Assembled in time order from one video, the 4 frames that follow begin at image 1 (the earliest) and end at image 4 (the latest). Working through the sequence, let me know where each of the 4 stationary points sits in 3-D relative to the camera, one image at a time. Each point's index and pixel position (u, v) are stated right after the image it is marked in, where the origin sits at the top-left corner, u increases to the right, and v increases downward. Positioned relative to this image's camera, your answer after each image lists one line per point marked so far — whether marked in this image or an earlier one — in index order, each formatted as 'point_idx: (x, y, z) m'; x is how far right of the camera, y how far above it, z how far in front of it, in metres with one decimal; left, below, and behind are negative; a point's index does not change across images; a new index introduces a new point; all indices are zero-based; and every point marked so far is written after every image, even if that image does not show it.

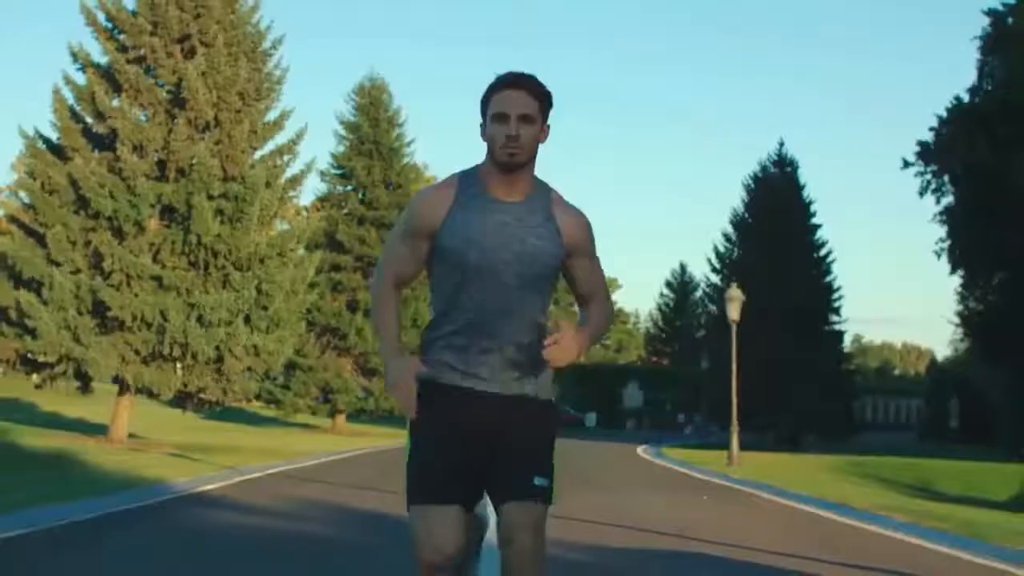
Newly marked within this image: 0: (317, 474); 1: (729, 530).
0: (-2.6, -2.5, +20.0) m
1: (+2.2, -2.4, +14.9) m
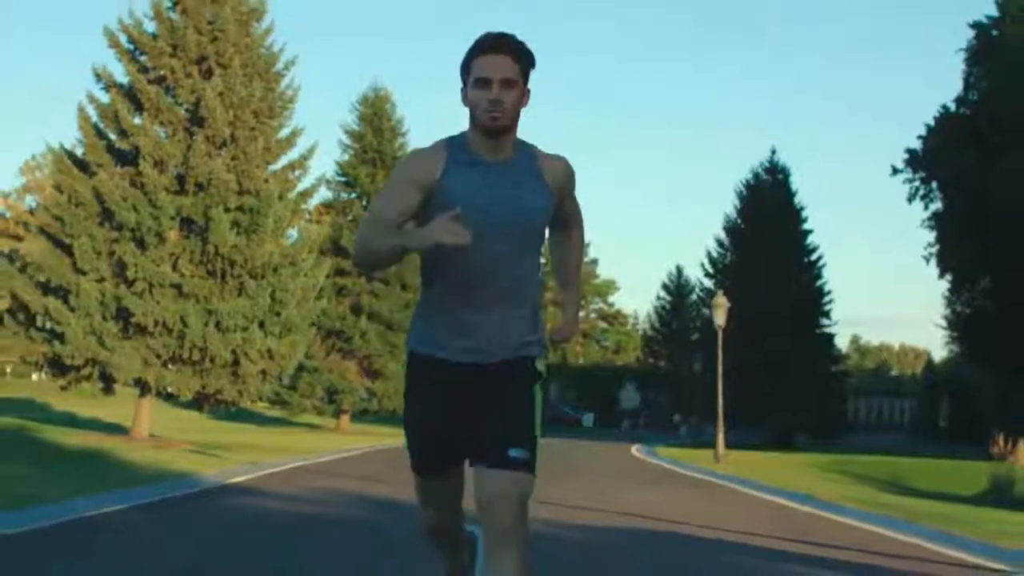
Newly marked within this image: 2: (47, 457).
0: (-2.6, -2.6, +21.3) m
1: (+2.2, -2.5, +16.2) m
2: (-5.8, -2.1, +18.5) m
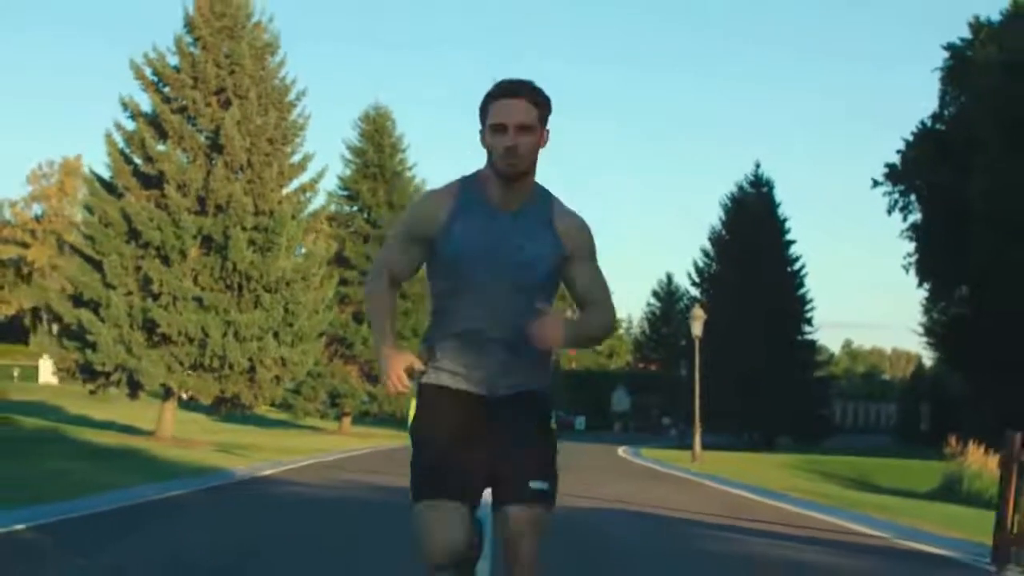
0: (-2.7, -2.8, +23.3) m
1: (+2.1, -2.7, +18.2) m
2: (-5.9, -2.3, +20.4) m
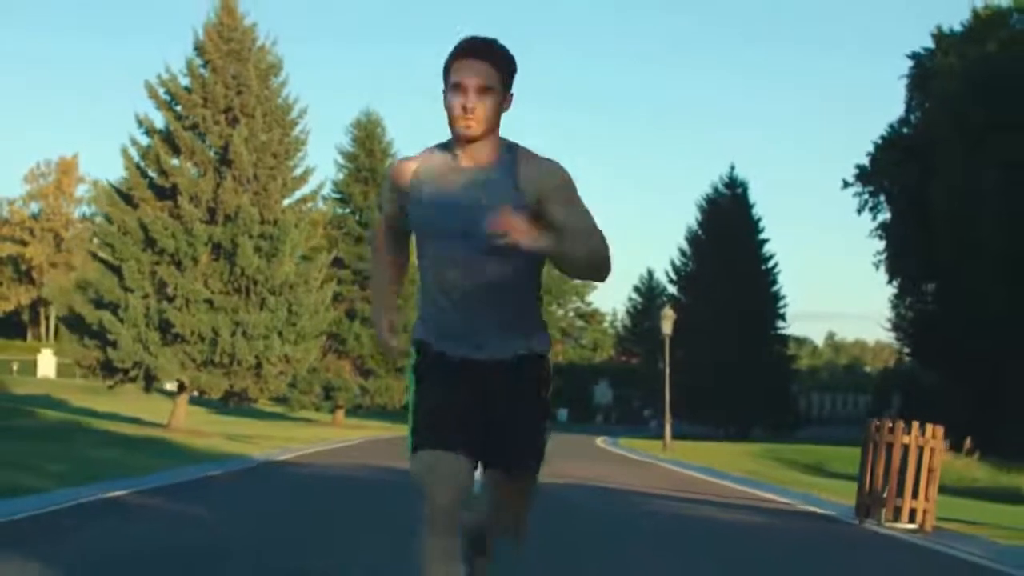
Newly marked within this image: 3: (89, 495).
0: (-3.0, -2.9, +25.5) m
1: (+1.9, -2.8, +20.4) m
2: (-6.2, -2.4, +22.6) m
3: (-4.7, -2.3, +16.3) m
